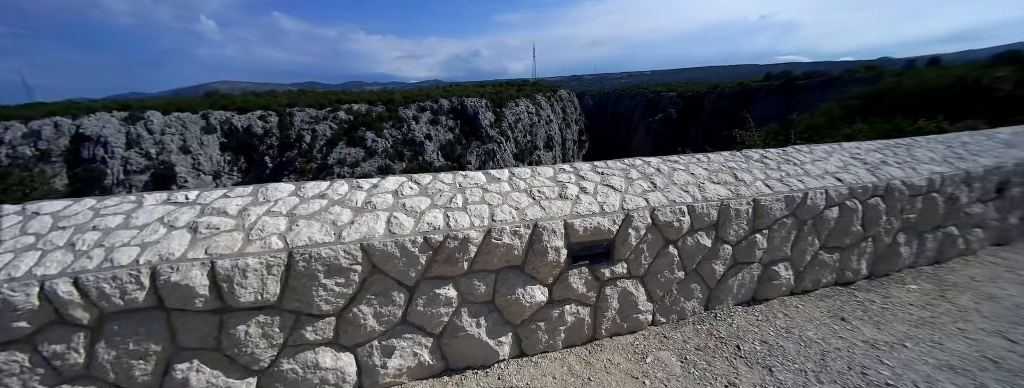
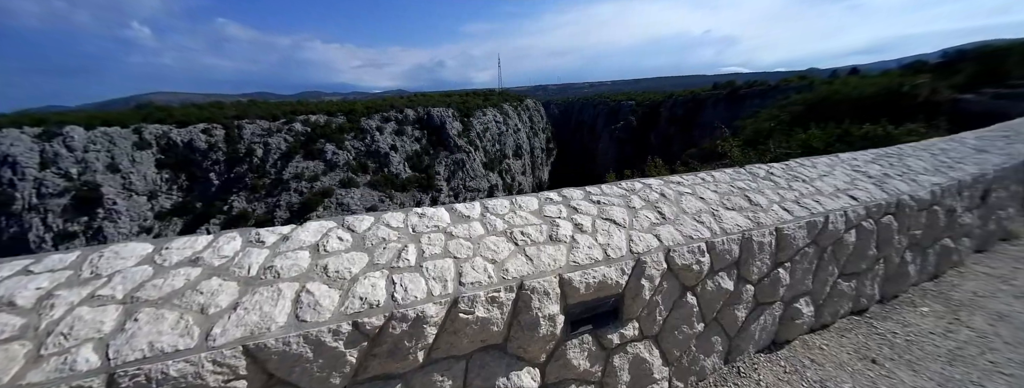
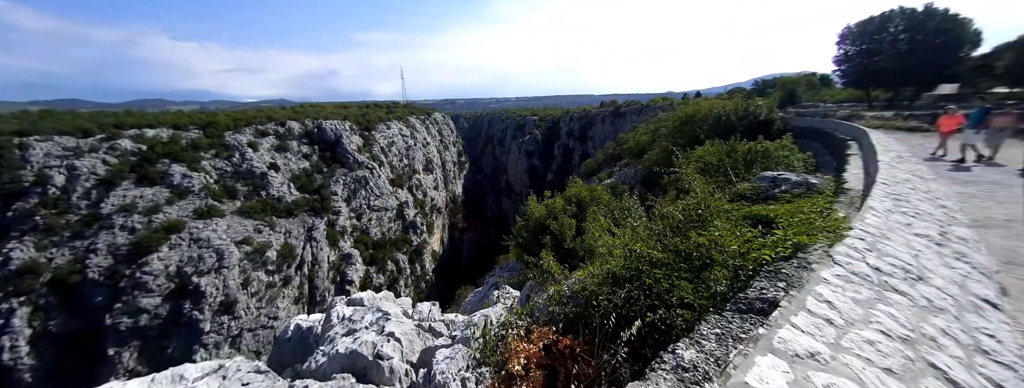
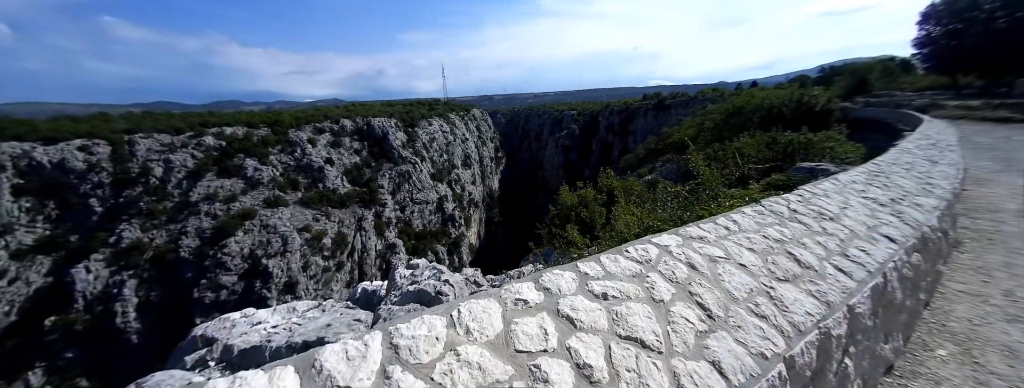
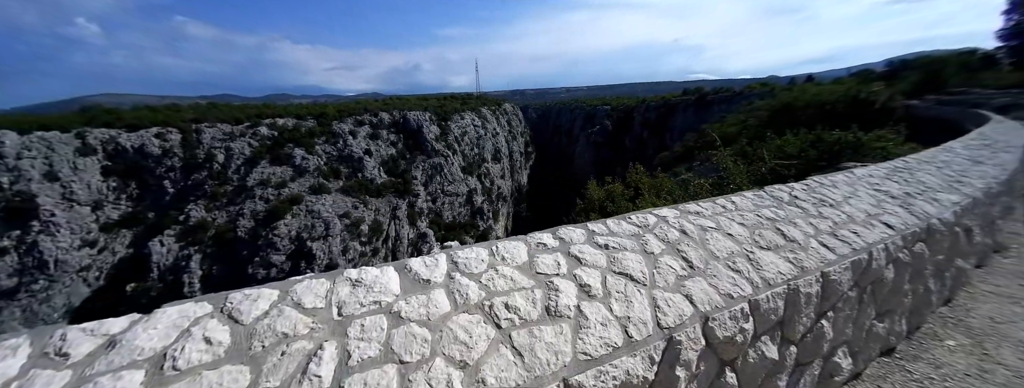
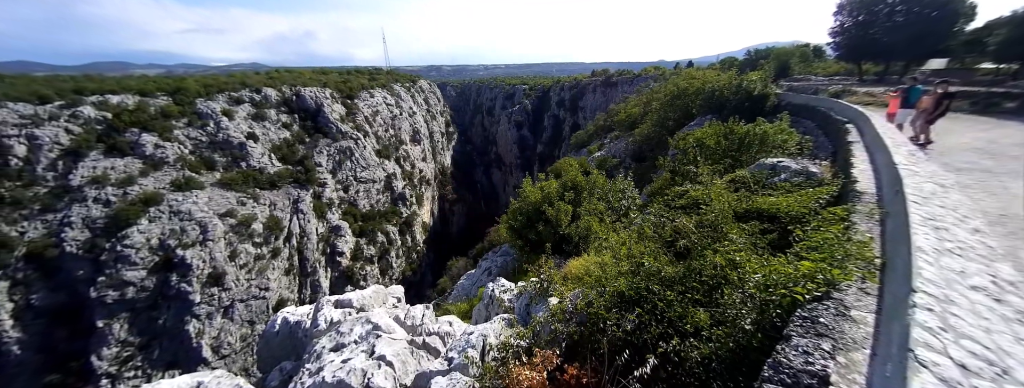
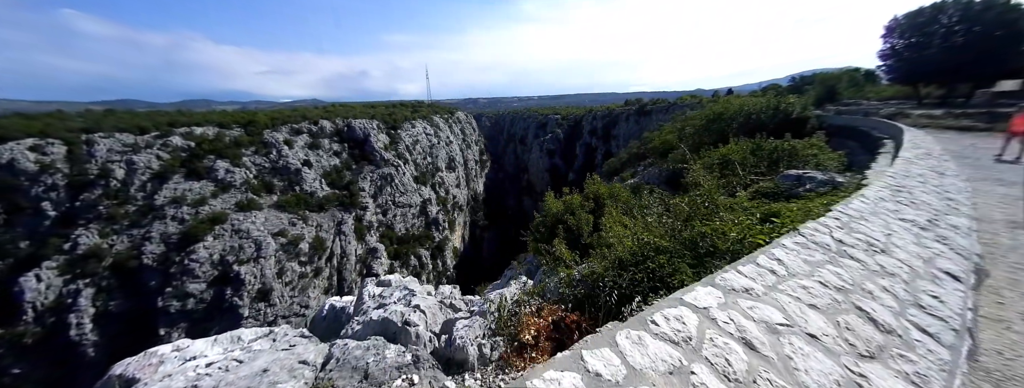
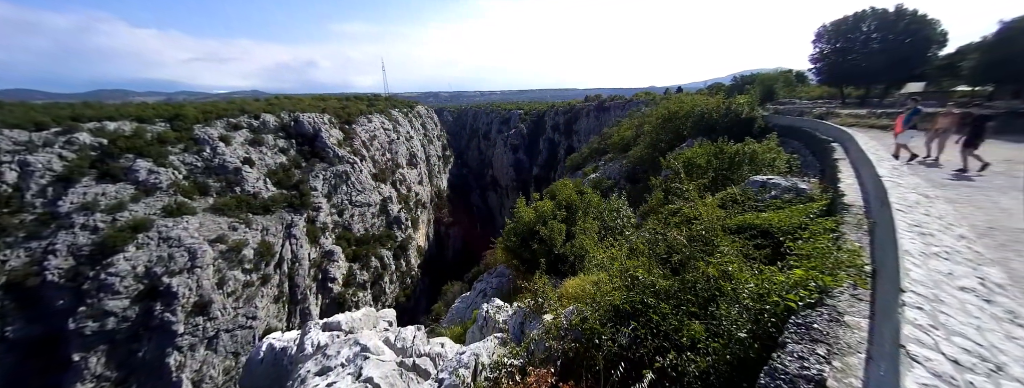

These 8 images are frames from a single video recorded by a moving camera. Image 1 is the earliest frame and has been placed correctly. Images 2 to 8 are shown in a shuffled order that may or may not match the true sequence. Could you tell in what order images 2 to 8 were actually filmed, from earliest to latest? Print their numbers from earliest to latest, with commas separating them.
2, 5, 4, 7, 3, 8, 6
